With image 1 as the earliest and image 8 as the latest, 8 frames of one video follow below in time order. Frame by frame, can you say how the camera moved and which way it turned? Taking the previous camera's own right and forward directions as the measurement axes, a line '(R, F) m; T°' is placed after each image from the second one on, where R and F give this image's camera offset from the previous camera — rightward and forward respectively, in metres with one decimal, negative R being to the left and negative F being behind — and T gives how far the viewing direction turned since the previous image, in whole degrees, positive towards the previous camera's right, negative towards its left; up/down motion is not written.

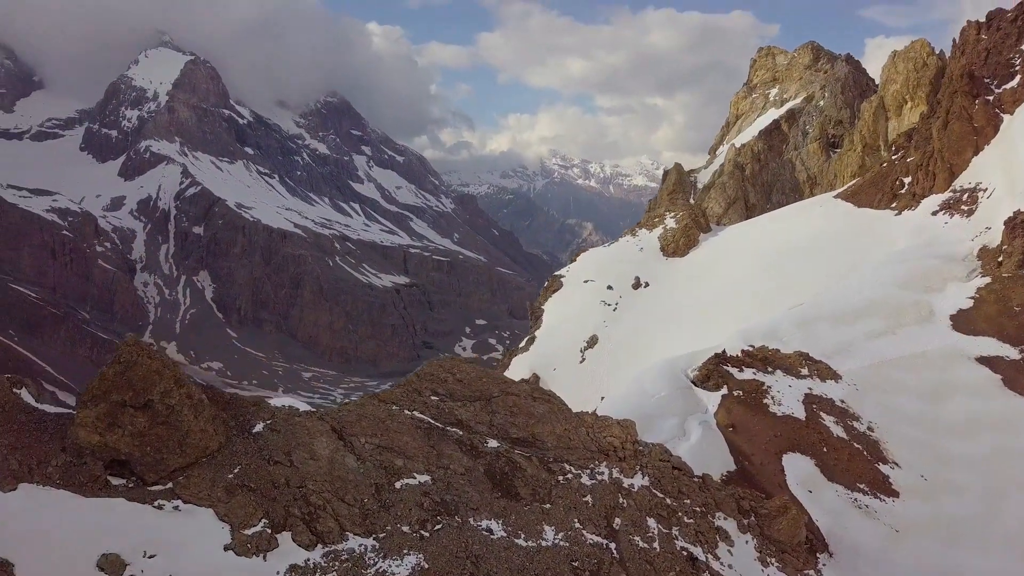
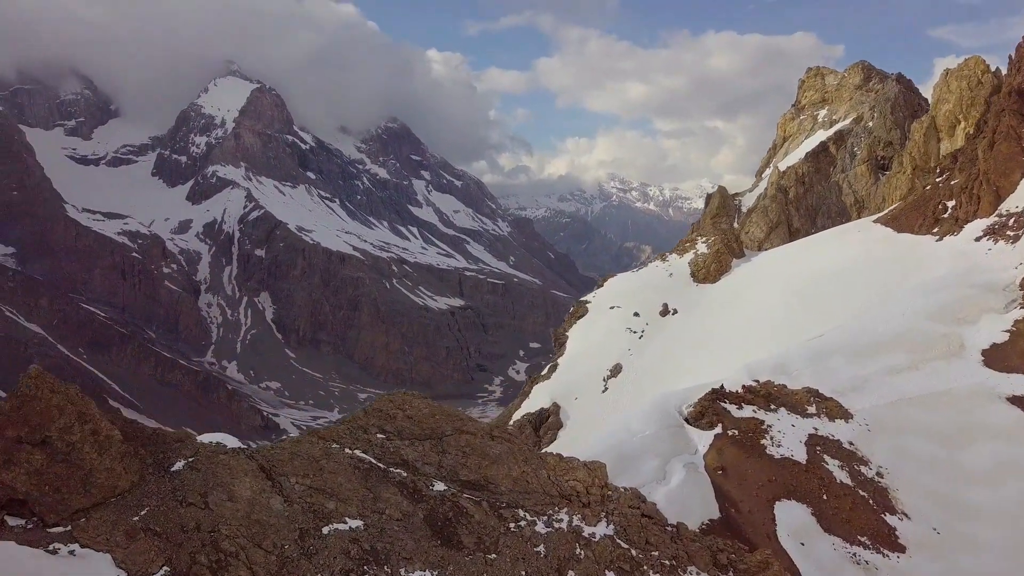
(+2.0, +1.1) m; -4°
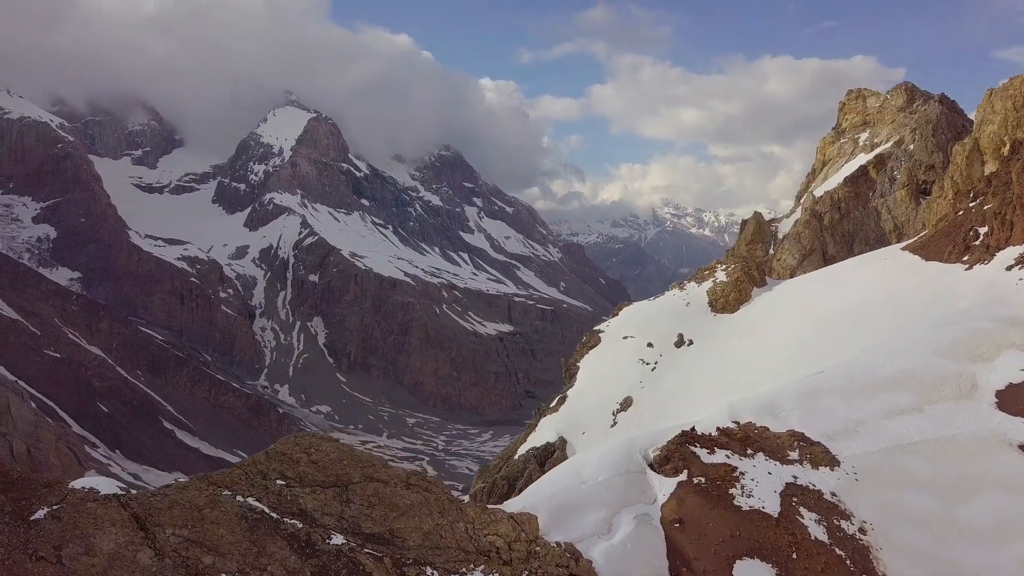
(+2.5, +1.4) m; -4°
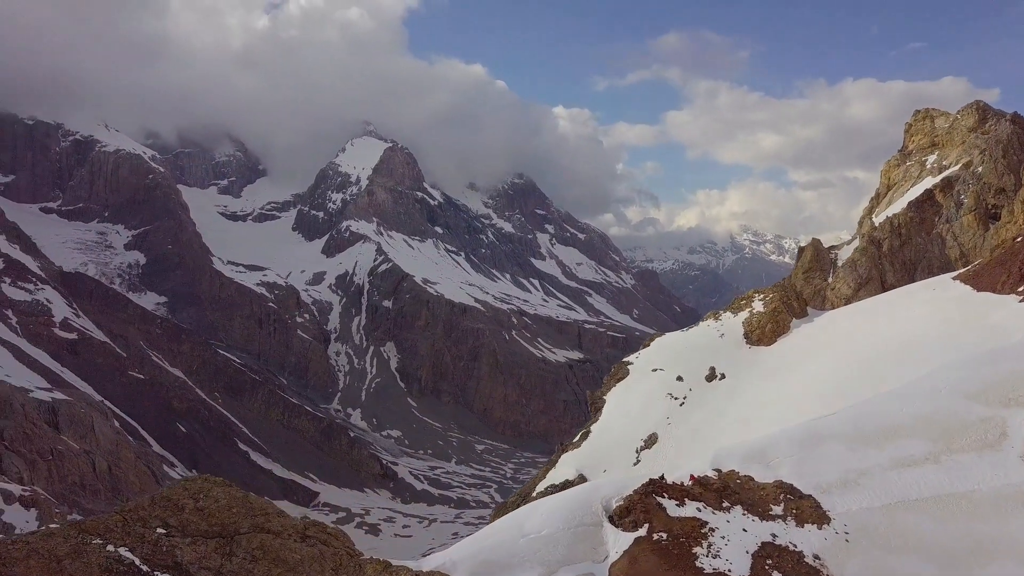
(+2.8, +1.6) m; -5°
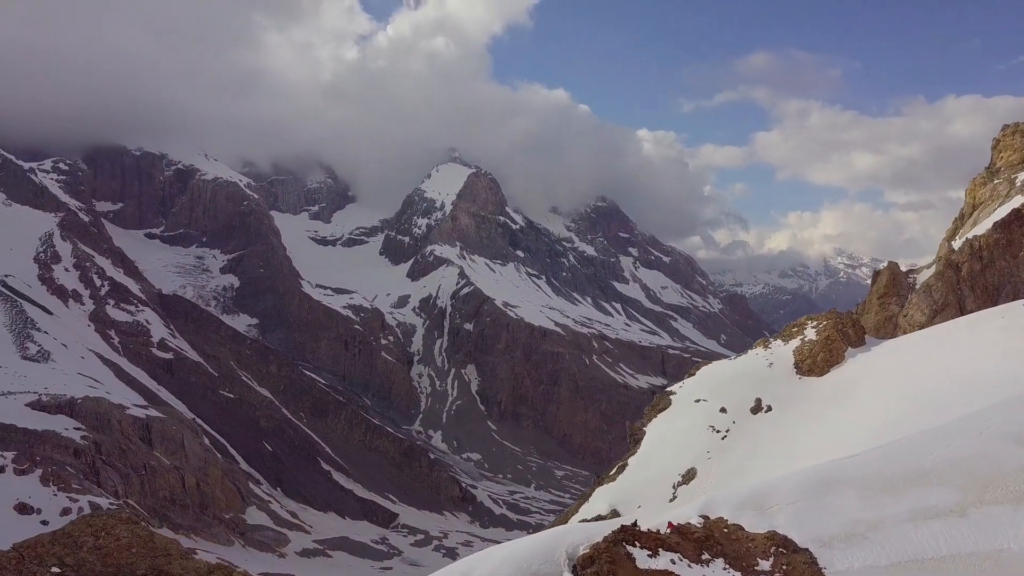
(+2.6, +1.3) m; -6°
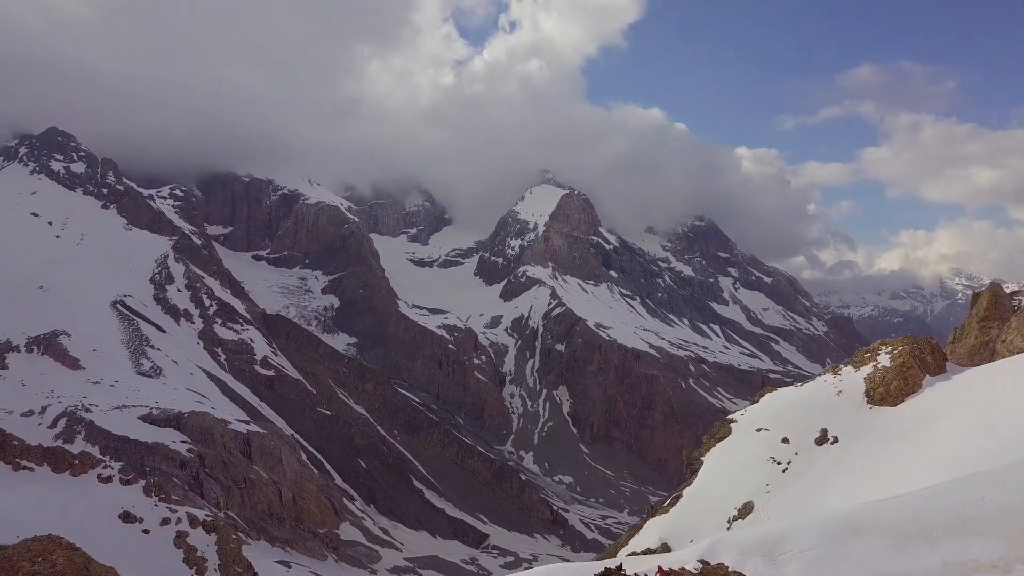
(+2.4, +1.1) m; -7°
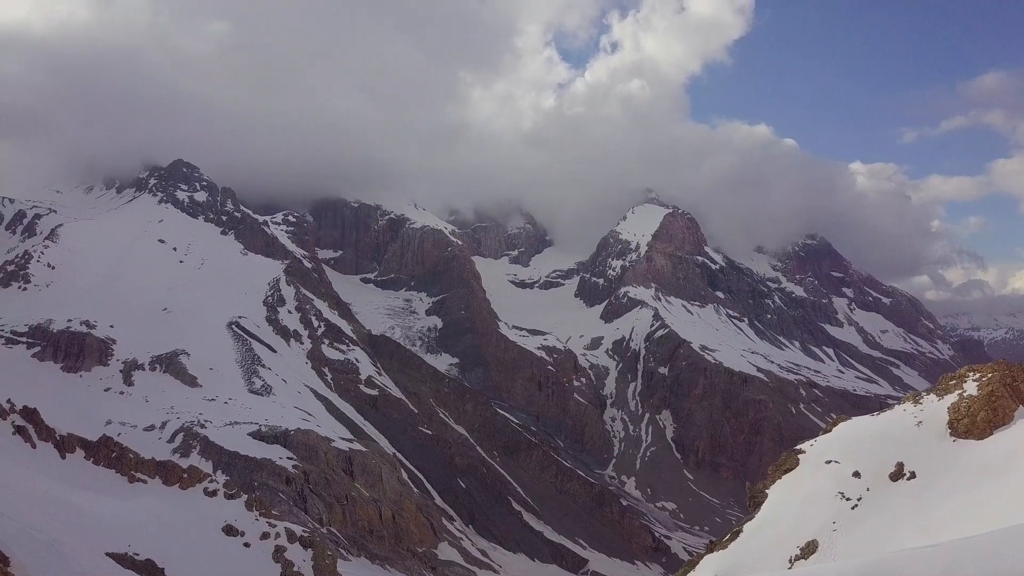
(+2.7, +1.3) m; -7°
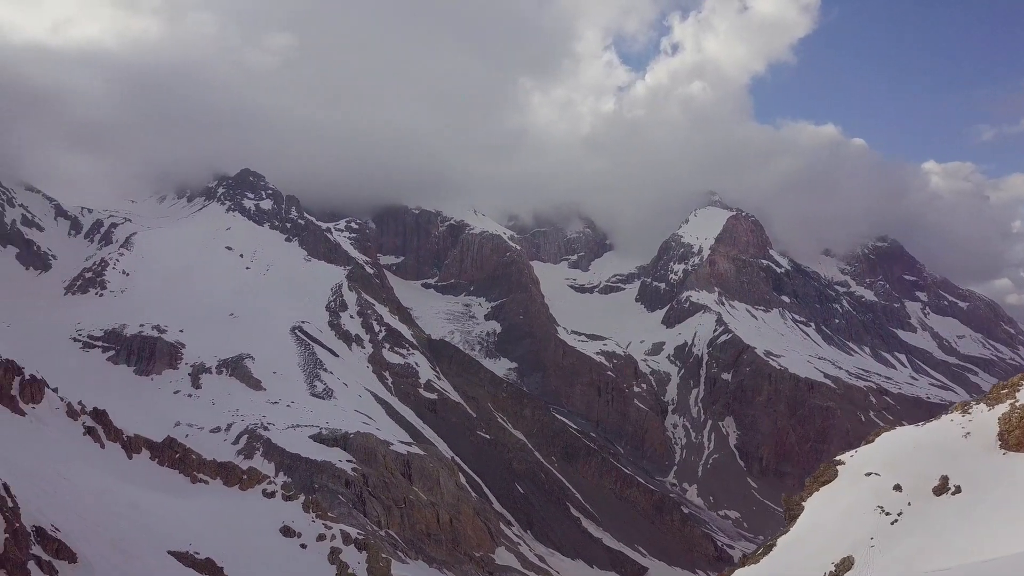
(+1.7, +0.7) m; -4°
